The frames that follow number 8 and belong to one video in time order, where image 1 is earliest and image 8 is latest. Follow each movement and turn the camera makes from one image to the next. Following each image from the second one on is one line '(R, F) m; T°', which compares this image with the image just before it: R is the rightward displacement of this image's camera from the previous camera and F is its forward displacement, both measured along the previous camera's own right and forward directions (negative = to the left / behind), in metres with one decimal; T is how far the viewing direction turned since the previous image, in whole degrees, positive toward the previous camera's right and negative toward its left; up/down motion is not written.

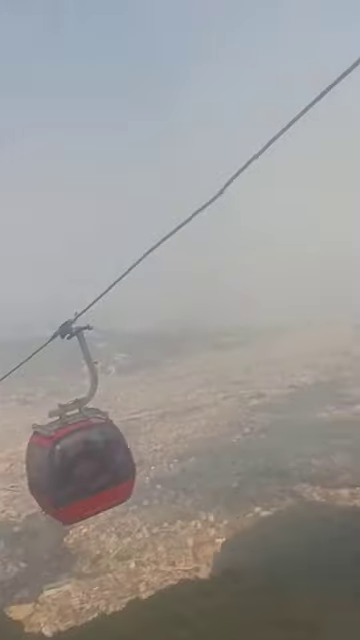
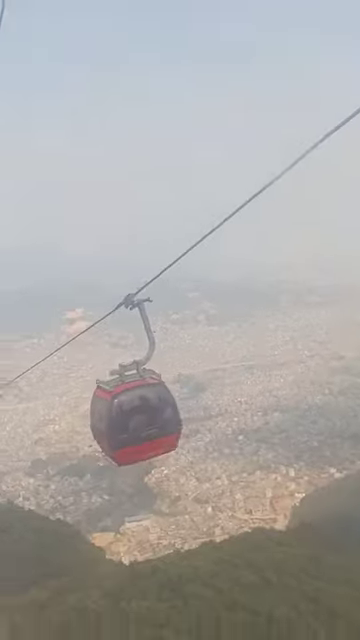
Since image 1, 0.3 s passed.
(+0.1, +0.1) m; -10°
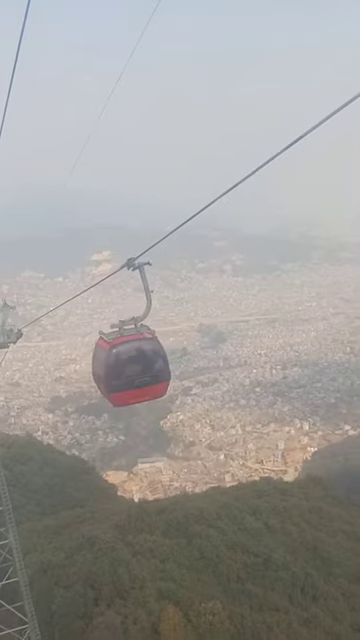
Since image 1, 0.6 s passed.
(+0.1, -0.1) m; -2°
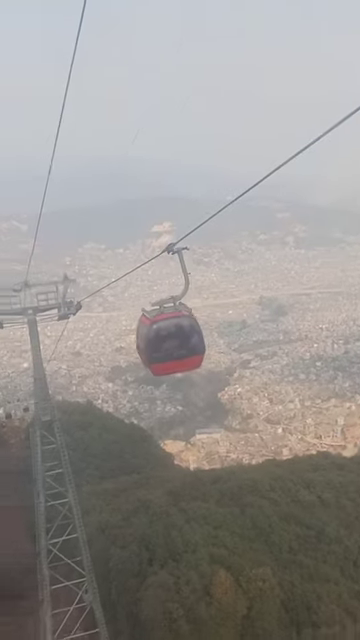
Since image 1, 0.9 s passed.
(+0.1, 0.0) m; -6°
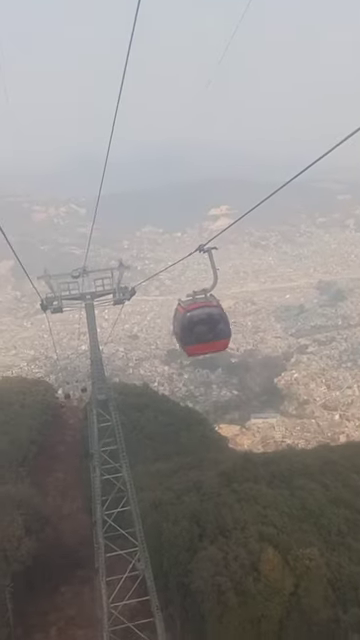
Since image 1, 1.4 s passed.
(+0.1, -0.2) m; -6°
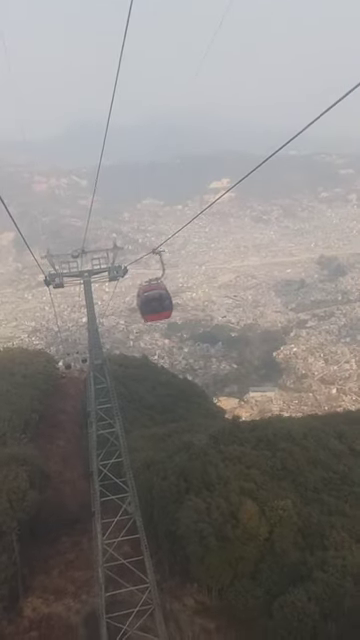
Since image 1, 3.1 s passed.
(+0.2, -0.7) m; 0°
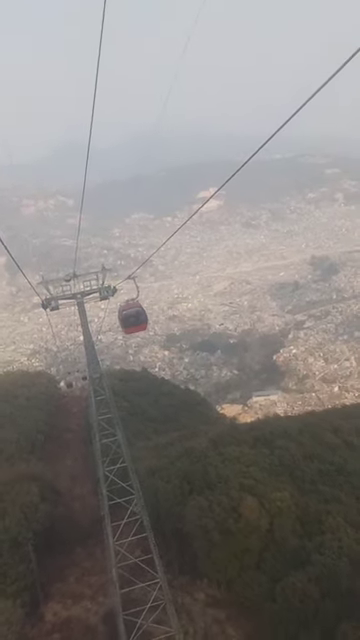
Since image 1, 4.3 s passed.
(+0.1, -0.6) m; 0°
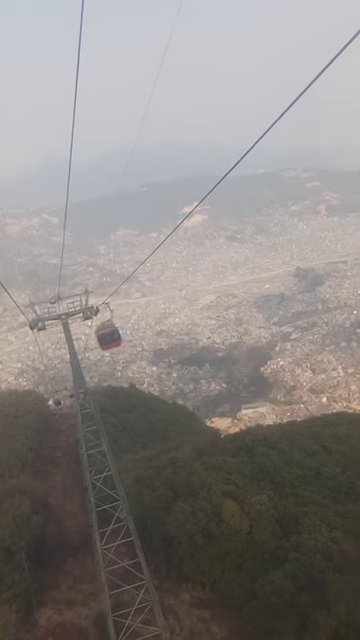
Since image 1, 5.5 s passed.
(+0.1, -0.6) m; +1°
